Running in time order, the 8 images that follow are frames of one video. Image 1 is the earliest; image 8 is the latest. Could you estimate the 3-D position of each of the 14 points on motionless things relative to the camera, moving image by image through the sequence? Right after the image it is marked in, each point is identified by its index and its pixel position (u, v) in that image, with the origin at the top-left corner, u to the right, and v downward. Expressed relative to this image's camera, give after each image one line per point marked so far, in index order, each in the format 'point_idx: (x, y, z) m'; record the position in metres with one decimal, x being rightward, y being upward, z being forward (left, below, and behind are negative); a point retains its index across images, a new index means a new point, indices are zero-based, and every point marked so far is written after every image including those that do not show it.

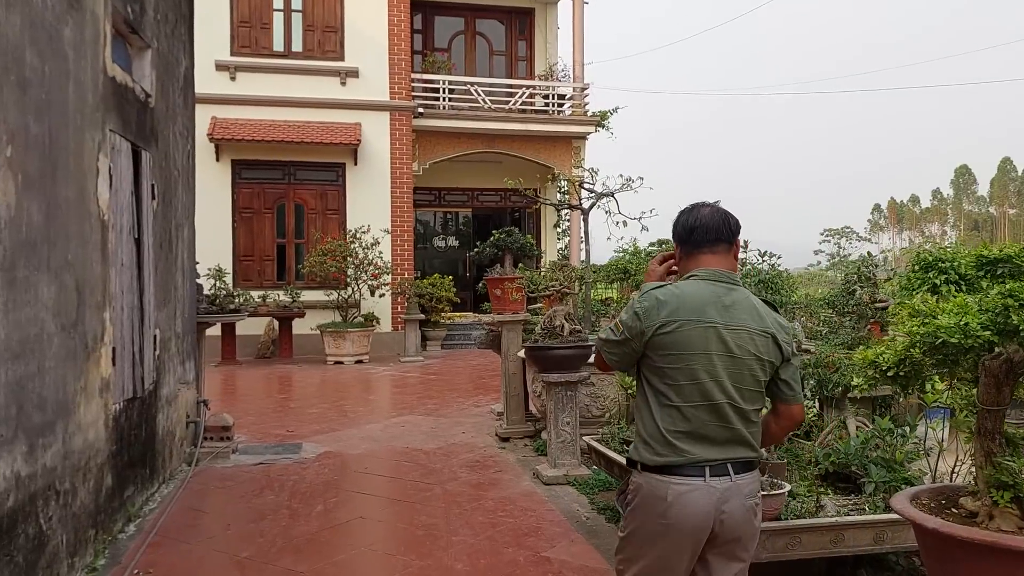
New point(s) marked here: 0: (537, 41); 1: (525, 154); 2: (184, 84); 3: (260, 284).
0: (+0.4, +4.3, +15.1) m
1: (+0.2, +2.1, +13.8) m
2: (-2.2, +1.3, +5.7) m
3: (-3.6, +0.1, +12.3) m
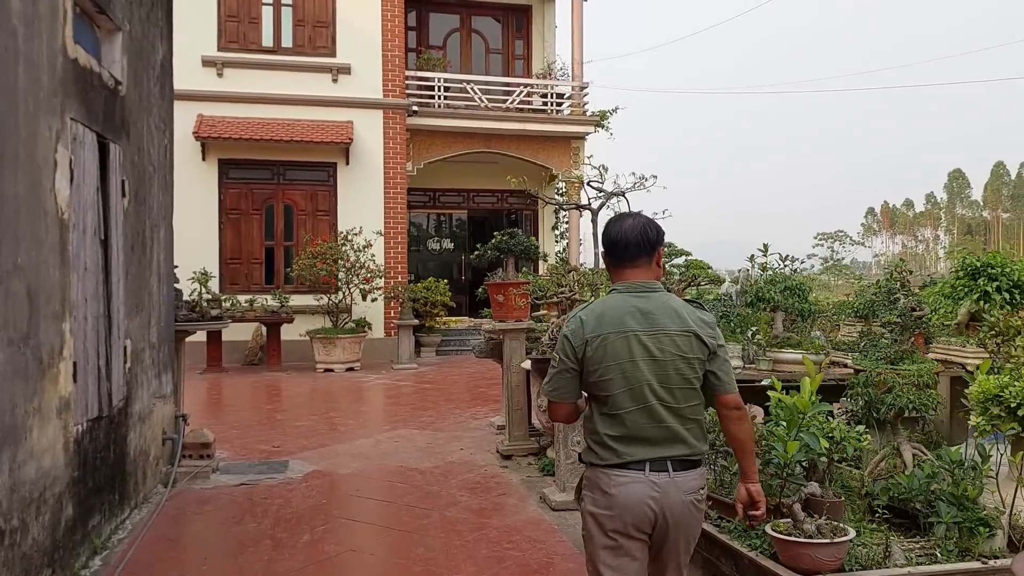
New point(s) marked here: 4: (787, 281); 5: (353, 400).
0: (+0.4, +4.2, +14.7) m
1: (+0.2, +2.1, +13.4) m
2: (-2.1, +1.3, +5.3) m
3: (-3.6, 0.0, +11.8) m
4: (+1.6, 0.0, +4.9) m
5: (-1.6, -1.1, +8.6) m
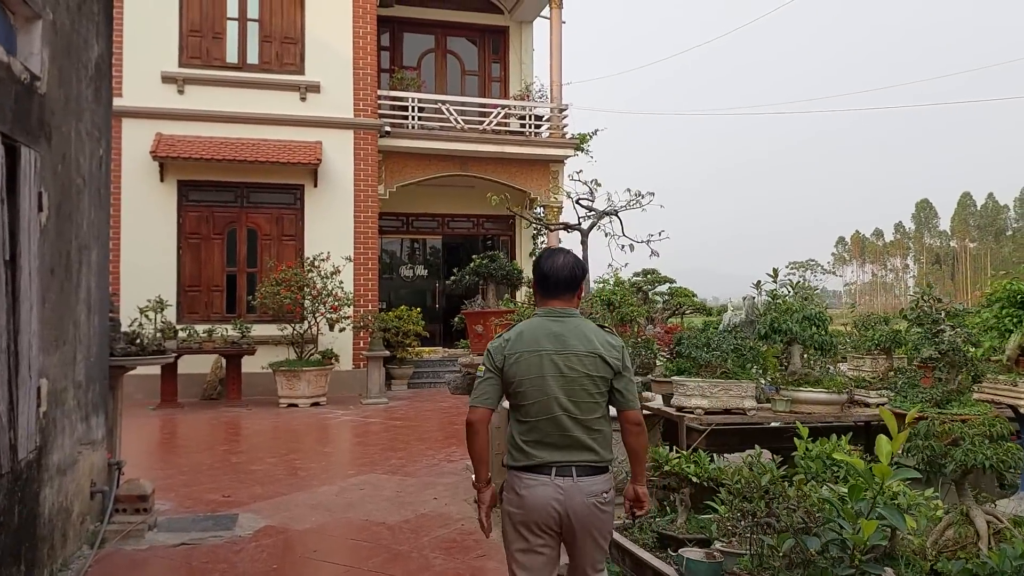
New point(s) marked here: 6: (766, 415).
0: (0.0, +3.7, +14.3) m
1: (-0.2, +1.6, +12.9) m
2: (-2.2, +1.2, +4.7) m
3: (-3.9, -0.4, +11.1) m
4: (+1.5, -0.1, +4.4) m
5: (-1.8, -1.4, +7.9) m
6: (+1.2, -0.6, +4.1) m
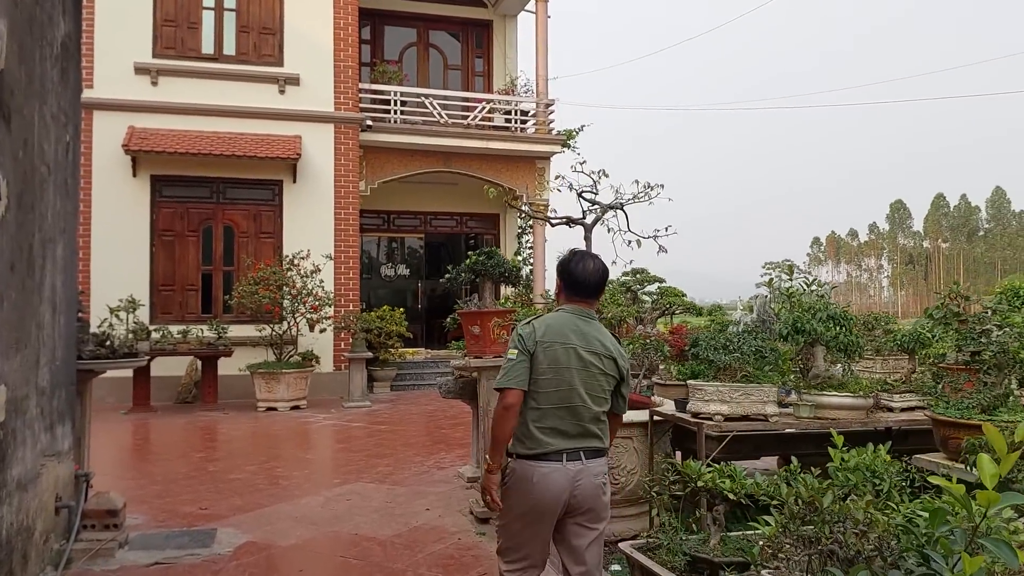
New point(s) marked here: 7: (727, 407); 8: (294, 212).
0: (-0.3, +3.7, +14.0) m
1: (-0.4, +1.6, +12.6) m
2: (-2.2, +1.2, +4.3) m
3: (-4.1, -0.4, +10.7) m
4: (+1.5, -0.1, +4.1) m
5: (-1.9, -1.4, +7.6) m
6: (+1.2, -0.6, +3.8) m
7: (+0.9, -0.5, +3.7) m
8: (-2.8, +1.0, +11.0) m
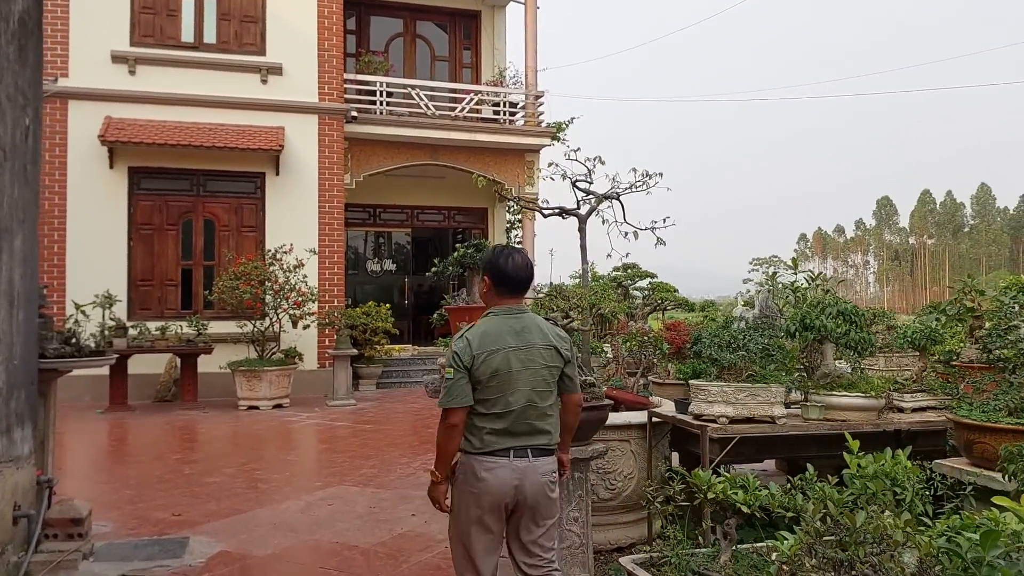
0: (-0.5, +3.8, +13.7) m
1: (-0.6, +1.7, +12.3) m
2: (-2.3, +1.2, +4.0) m
3: (-4.2, -0.3, +10.4) m
4: (+1.4, -0.1, +3.9) m
5: (-2.0, -1.3, +7.3) m
6: (+1.2, -0.6, +3.6) m
7: (+0.9, -0.5, +3.5) m
8: (-2.9, +1.0, +10.7) m
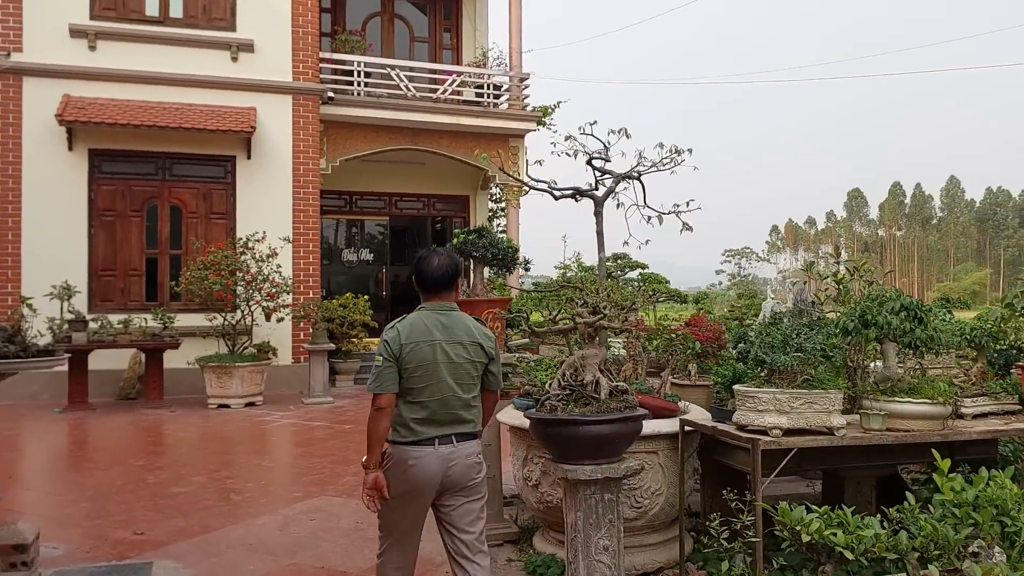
0: (-0.7, +4.0, +13.1) m
1: (-0.8, +1.8, +11.8) m
2: (-2.2, +1.2, +3.4) m
3: (-4.4, -0.2, +9.8) m
4: (+1.5, 0.0, +3.4) m
5: (-2.0, -1.3, +6.8) m
6: (+1.2, -0.5, +3.1) m
7: (+1.0, -0.5, +3.0) m
8: (-3.1, +1.1, +10.1) m
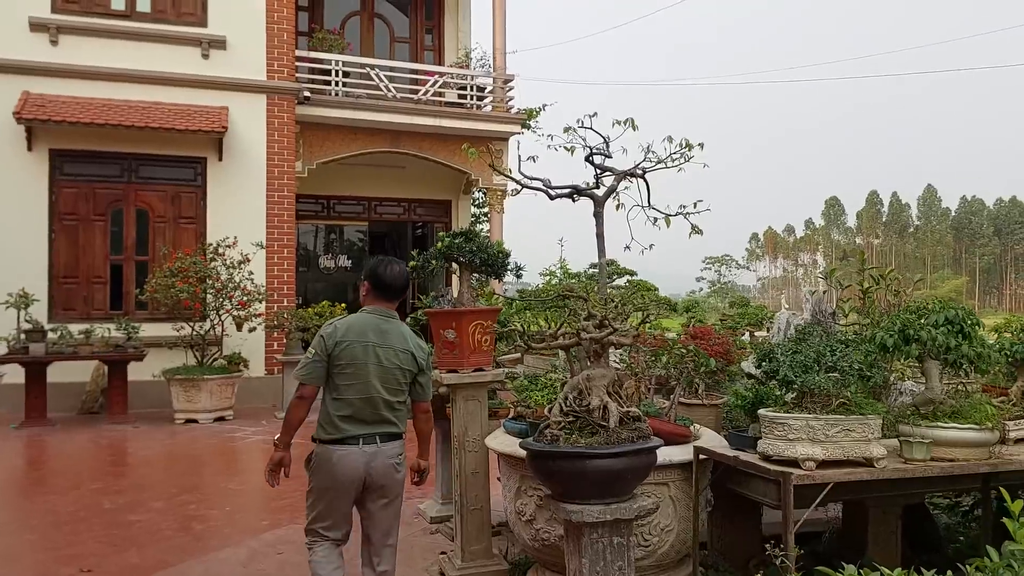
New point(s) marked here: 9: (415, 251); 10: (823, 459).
0: (-1.0, +3.8, +12.7) m
1: (-1.0, +1.7, +11.4) m
2: (-2.2, +1.2, +3.0) m
3: (-4.5, -0.3, +9.3) m
4: (+1.5, -0.1, +3.1) m
5: (-2.1, -1.3, +6.3) m
6: (+1.2, -0.6, +2.7) m
7: (+0.9, -0.5, +2.7) m
8: (-3.2, +1.0, +9.7) m
9: (-0.5, +0.2, +4.1) m
10: (+0.9, -0.5, +2.7) m
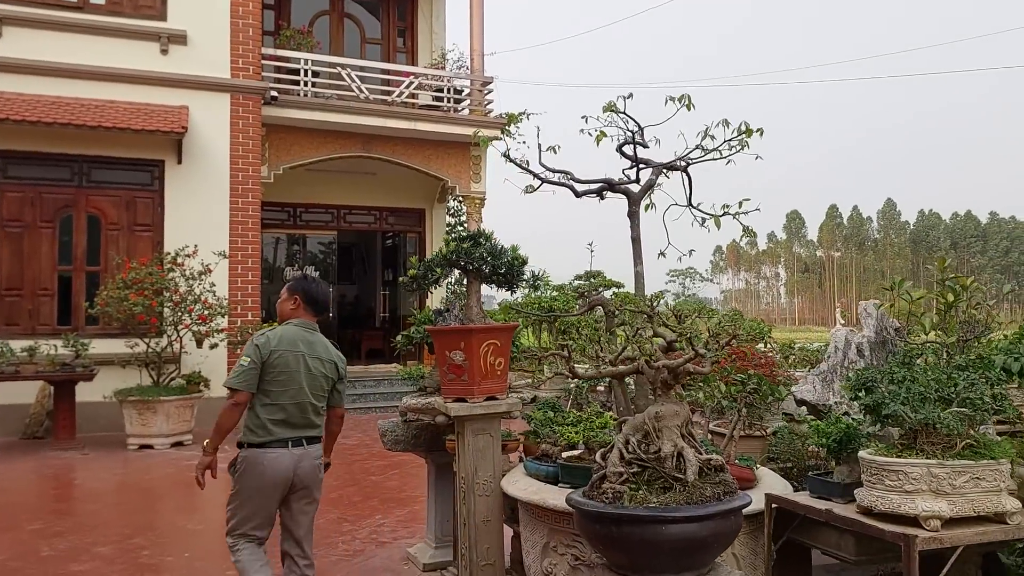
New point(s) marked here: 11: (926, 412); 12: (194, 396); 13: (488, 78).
0: (-1.3, +3.7, +12.2) m
1: (-1.3, +1.6, +10.8) m
2: (-2.1, +1.2, +2.3) m
3: (-4.7, -0.4, +8.5) m
4: (+1.6, -0.1, +2.5) m
5: (-2.2, -1.4, +5.6) m
6: (+1.3, -0.6, +2.2) m
7: (+1.0, -0.5, +2.1) m
8: (-3.4, +0.9, +9.0) m
9: (-0.4, +0.1, +3.5) m
10: (+1.1, -0.6, +2.1) m
11: (+1.0, -0.3, +2.3) m
12: (-2.9, -1.0, +7.9) m
13: (-0.3, +2.7, +11.1) m
